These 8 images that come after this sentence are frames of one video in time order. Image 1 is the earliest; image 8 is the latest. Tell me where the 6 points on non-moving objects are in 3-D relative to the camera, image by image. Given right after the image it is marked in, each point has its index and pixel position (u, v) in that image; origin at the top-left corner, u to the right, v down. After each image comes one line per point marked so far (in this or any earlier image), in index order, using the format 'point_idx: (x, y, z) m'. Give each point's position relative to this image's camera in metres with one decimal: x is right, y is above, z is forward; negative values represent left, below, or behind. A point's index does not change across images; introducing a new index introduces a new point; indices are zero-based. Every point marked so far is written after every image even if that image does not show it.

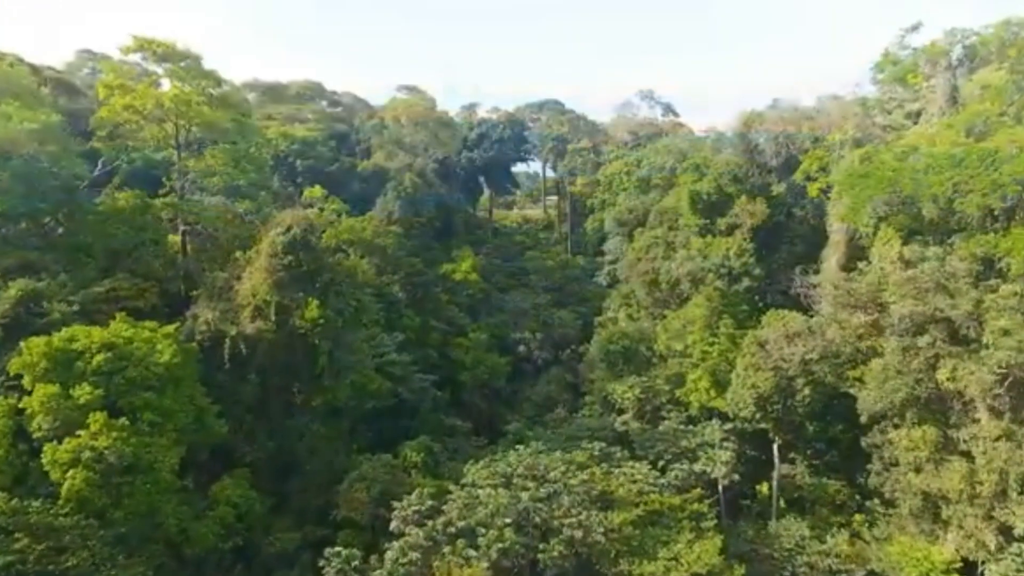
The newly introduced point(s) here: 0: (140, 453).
0: (-5.7, -2.5, +17.3) m
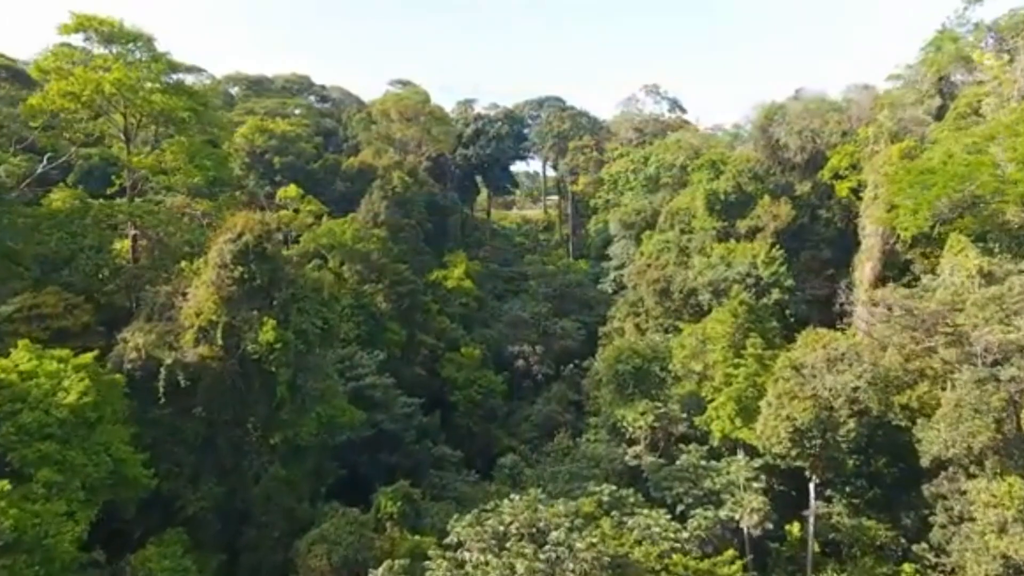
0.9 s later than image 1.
0: (-5.8, -2.8, +13.5) m
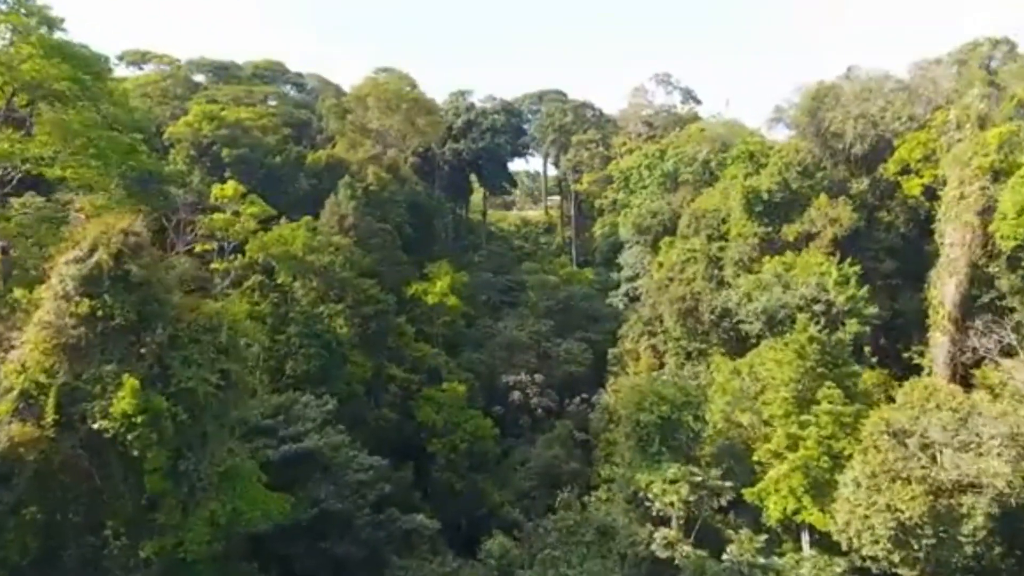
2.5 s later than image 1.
0: (-6.0, -3.3, +7.0) m
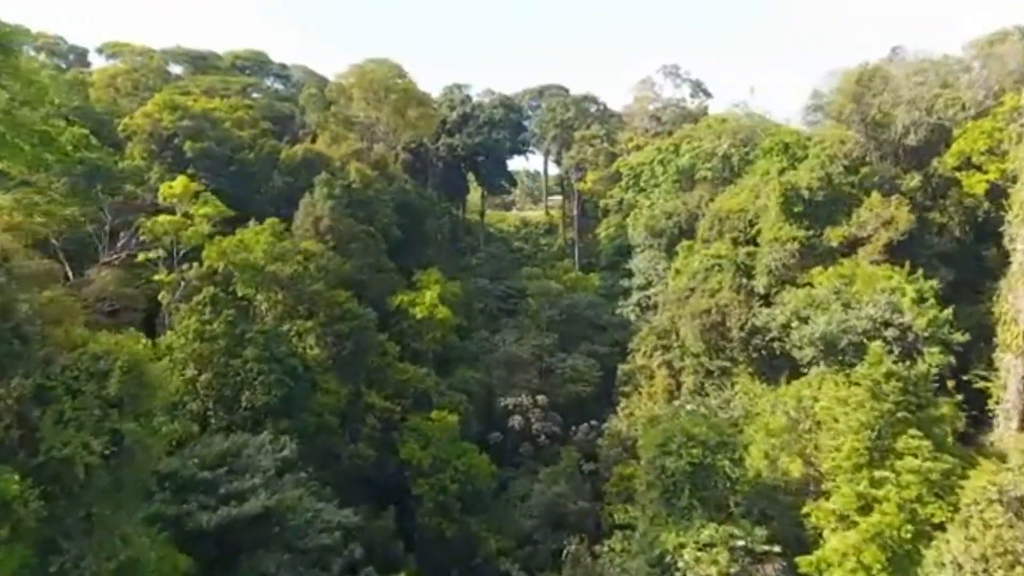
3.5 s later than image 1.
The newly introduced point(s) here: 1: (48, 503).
0: (-6.0, -3.6, +3.2) m
1: (-4.2, -1.9, +10.5) m
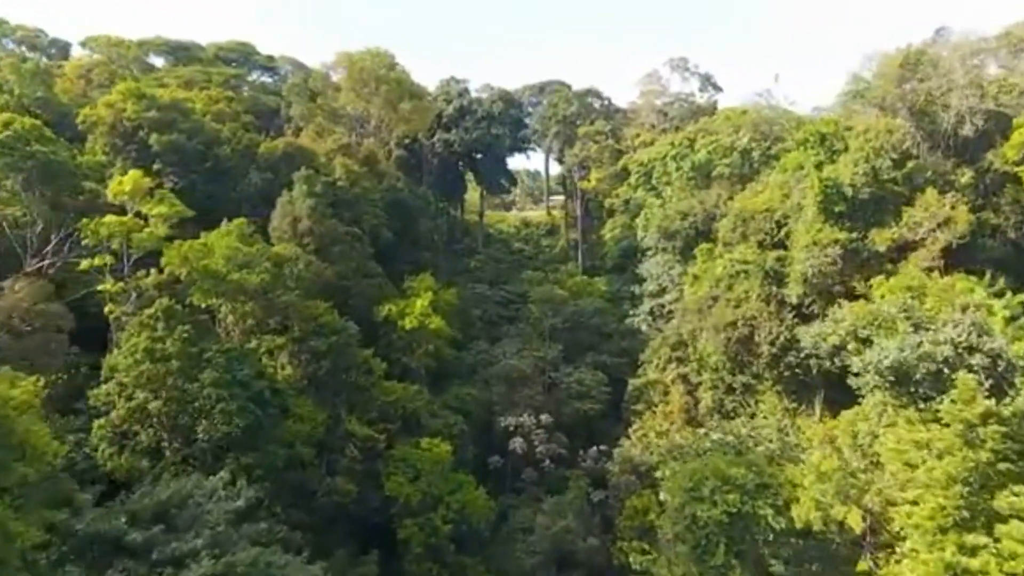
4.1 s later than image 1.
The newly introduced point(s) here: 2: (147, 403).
0: (-6.0, -3.8, +0.3) m
1: (-4.2, -2.1, +7.5) m
2: (-5.7, -1.8, +17.5) m
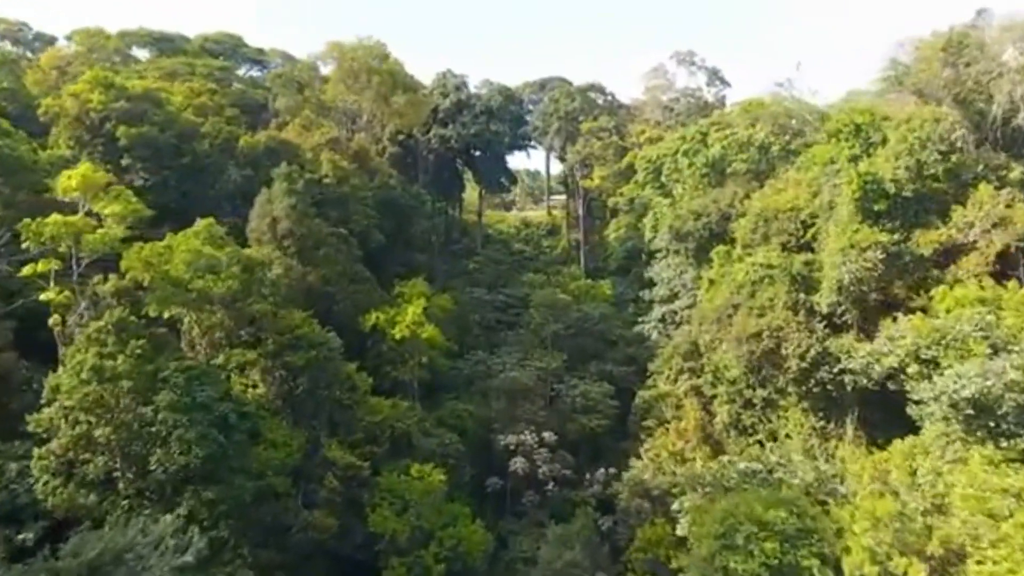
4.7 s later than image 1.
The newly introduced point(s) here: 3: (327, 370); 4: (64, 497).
0: (-6.0, -3.9, -2.0) m
1: (-4.2, -2.2, +5.3) m
2: (-5.7, -1.9, +15.3) m
3: (-3.2, -1.4, +19.2) m
4: (-5.9, -2.8, +15.0) m
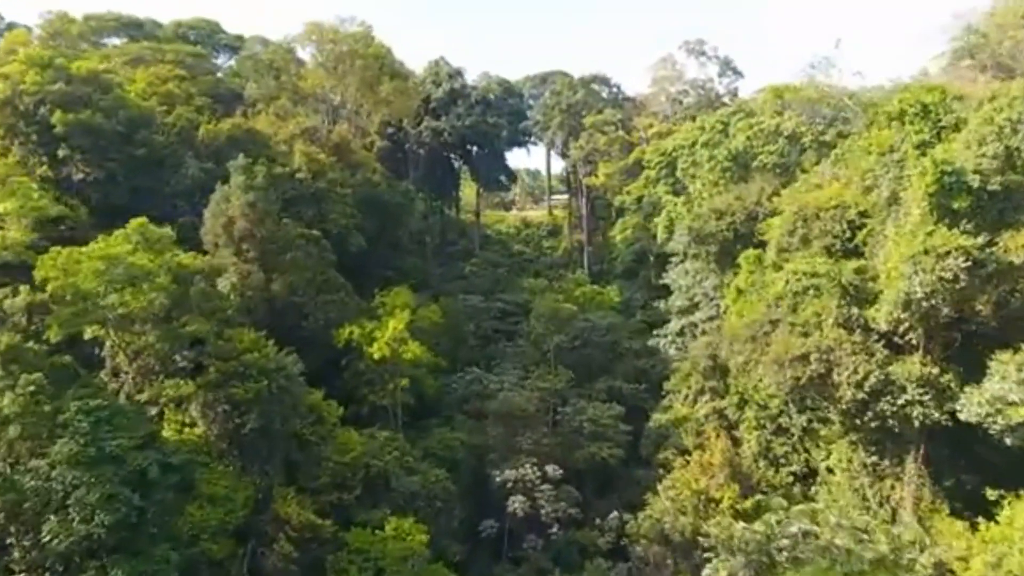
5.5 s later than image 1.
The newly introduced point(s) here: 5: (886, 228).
0: (-6.1, -4.1, -5.4) m
1: (-4.2, -2.5, +1.9) m
2: (-5.7, -2.1, +11.9) m
3: (-3.2, -1.6, +15.8) m
4: (-6.0, -3.0, +11.6) m
5: (+6.0, +1.0, +18.4) m
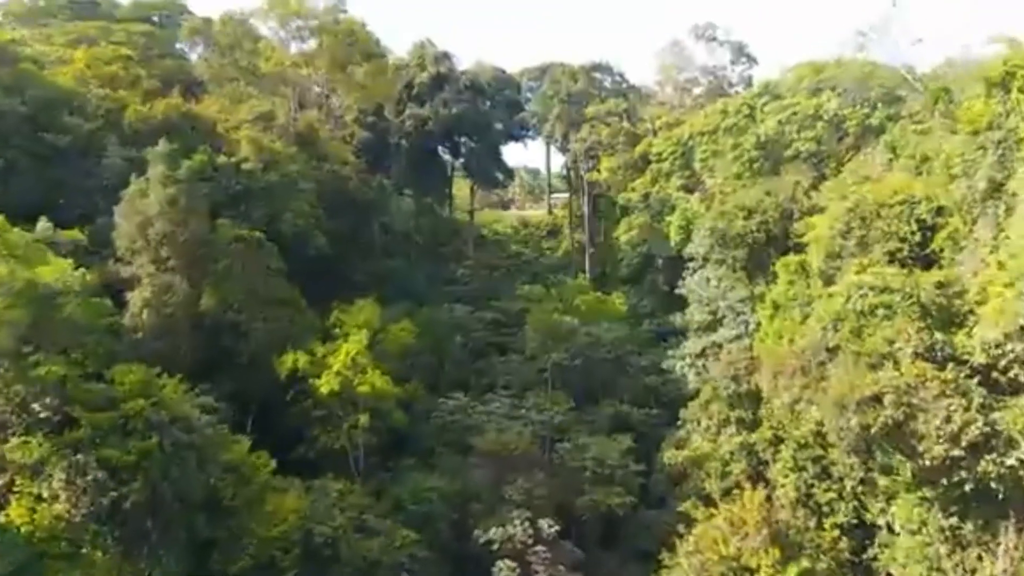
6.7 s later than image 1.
0: (-6.3, -4.4, -9.4) m
1: (-4.4, -2.7, -2.1) m
2: (-5.9, -2.4, +7.8) m
3: (-3.5, -1.8, +11.8) m
4: (-6.2, -3.2, +7.5) m
5: (+5.8, +0.8, +14.3) m
